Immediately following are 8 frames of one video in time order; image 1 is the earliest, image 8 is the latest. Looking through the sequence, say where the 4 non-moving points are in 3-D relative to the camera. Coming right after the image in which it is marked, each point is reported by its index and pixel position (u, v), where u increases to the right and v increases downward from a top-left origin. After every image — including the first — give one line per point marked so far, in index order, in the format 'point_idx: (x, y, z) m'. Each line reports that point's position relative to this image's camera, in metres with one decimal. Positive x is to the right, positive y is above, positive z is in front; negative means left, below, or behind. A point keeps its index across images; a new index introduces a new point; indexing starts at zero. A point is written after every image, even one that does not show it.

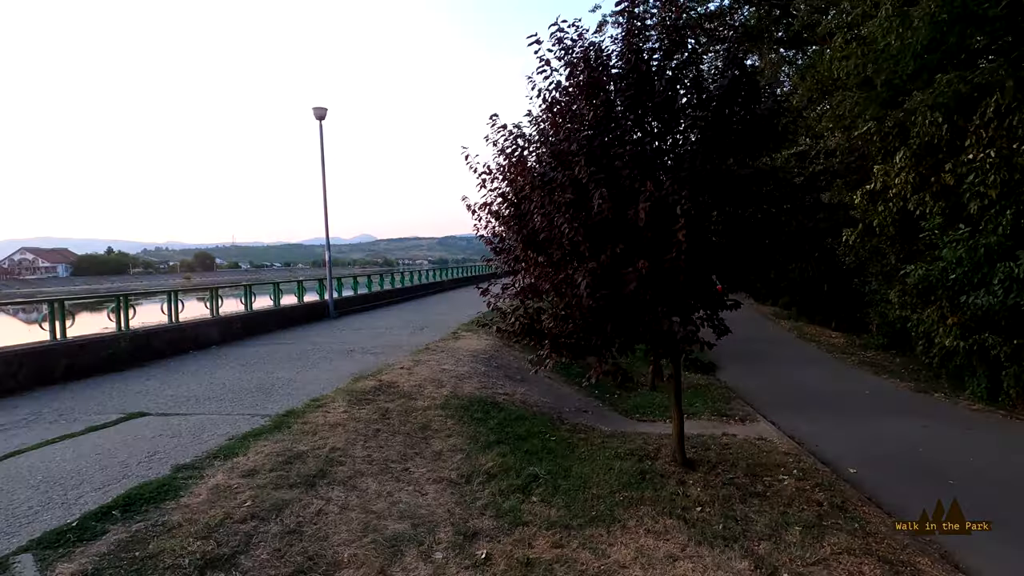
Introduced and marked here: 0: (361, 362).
0: (-2.4, -1.2, +8.5) m
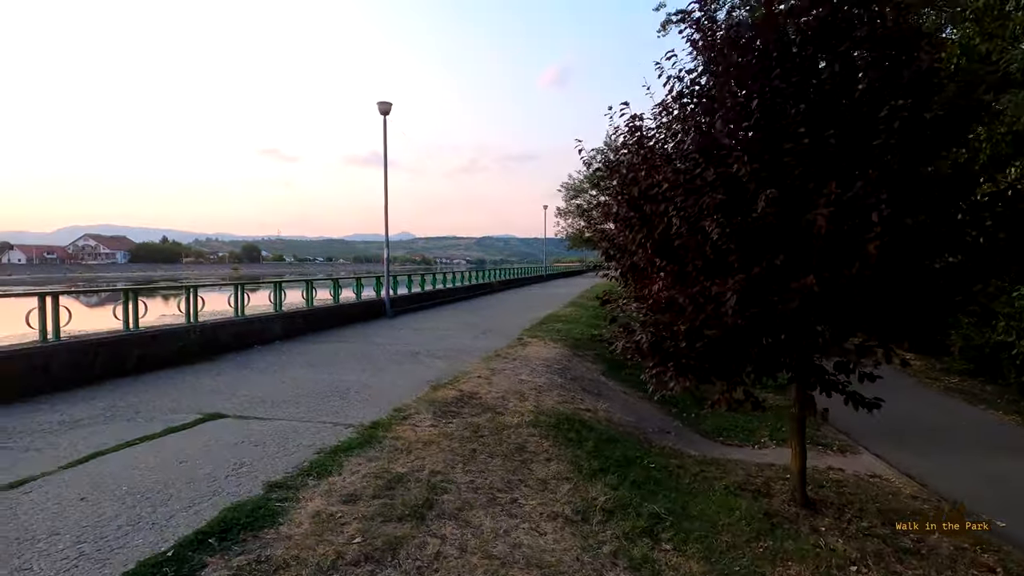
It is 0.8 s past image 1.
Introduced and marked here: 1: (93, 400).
0: (-1.2, -1.2, +8.0) m
1: (-4.7, -1.3, +6.0) m
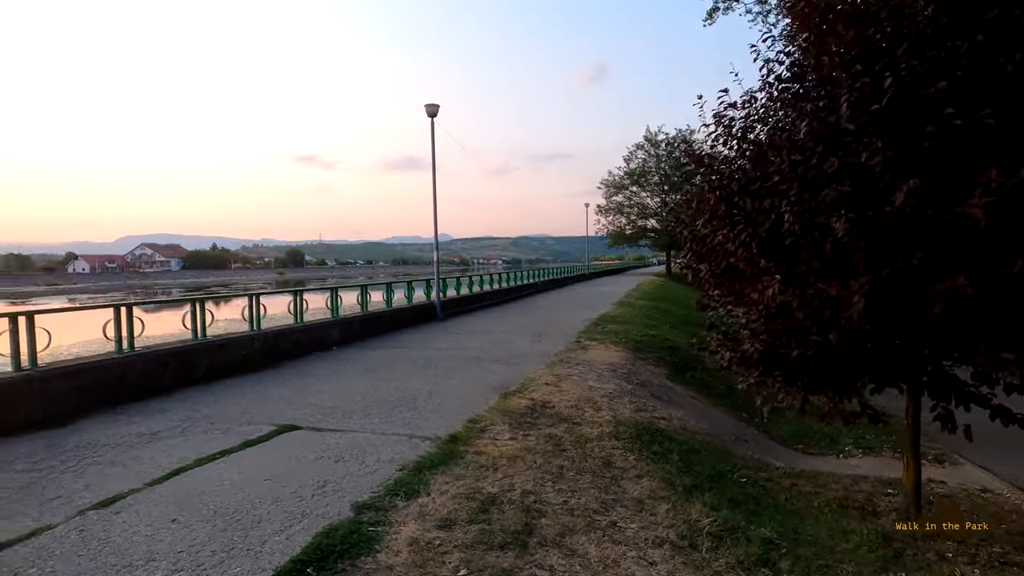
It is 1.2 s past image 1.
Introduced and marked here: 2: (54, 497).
0: (-0.2, -1.3, +7.8) m
1: (-3.9, -1.4, +6.1) m
2: (-3.3, -1.5, +3.8) m
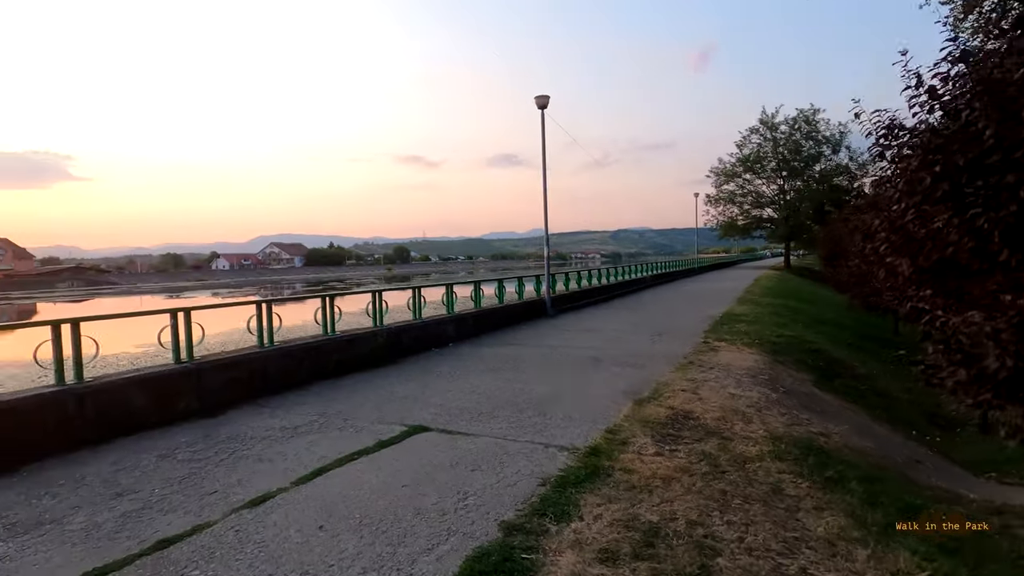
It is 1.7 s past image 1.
0: (+1.5, -1.2, +7.3) m
1: (-2.4, -1.4, +6.2) m
2: (-2.2, -1.5, +3.9) m
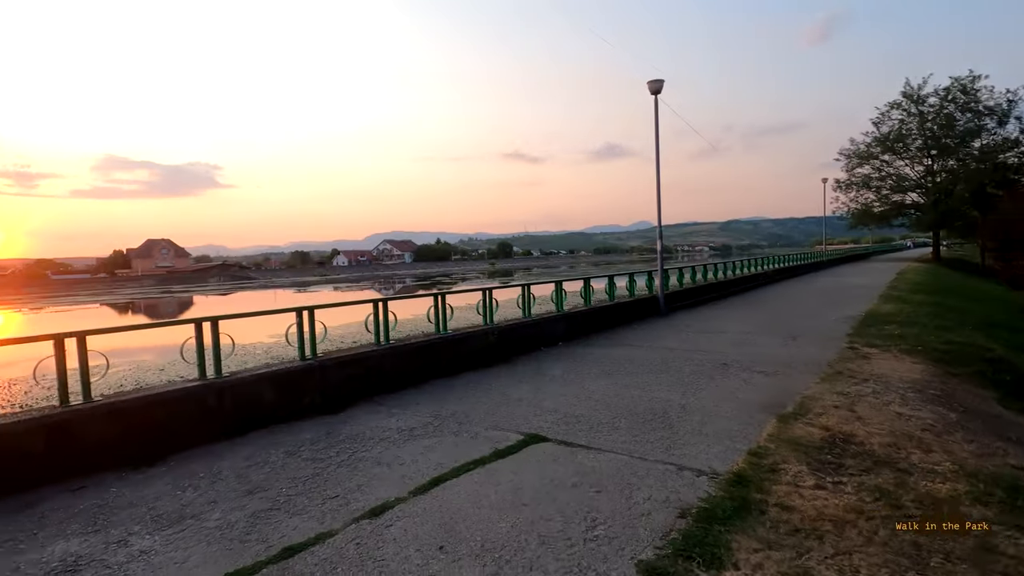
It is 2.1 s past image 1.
0: (+3.0, -1.2, +6.5) m
1: (-1.1, -1.4, +6.2) m
2: (-1.3, -1.5, +3.9) m
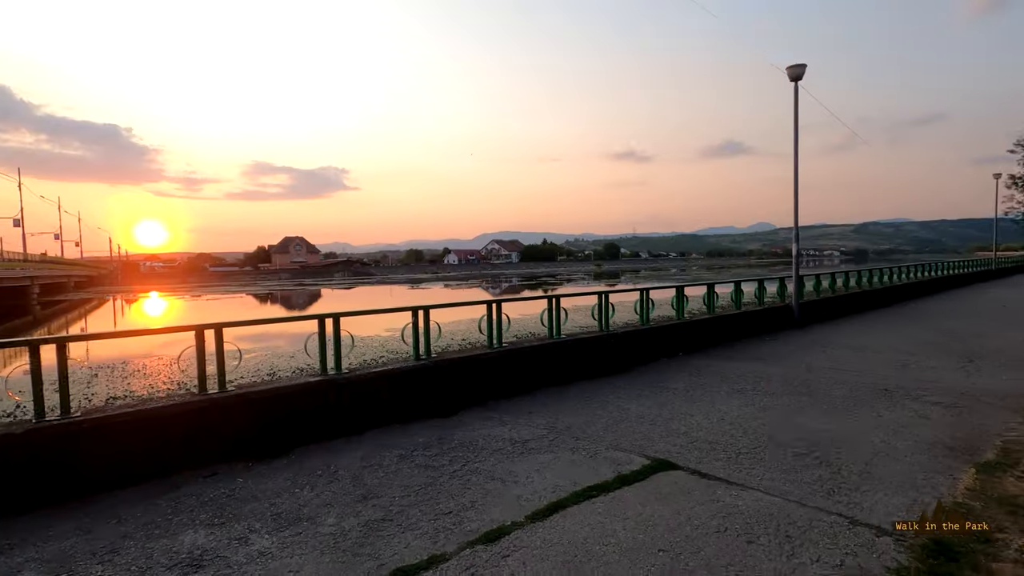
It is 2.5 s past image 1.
0: (+4.3, -1.3, +5.4) m
1: (+0.2, -1.4, +5.8) m
2: (-0.5, -1.5, +3.6) m
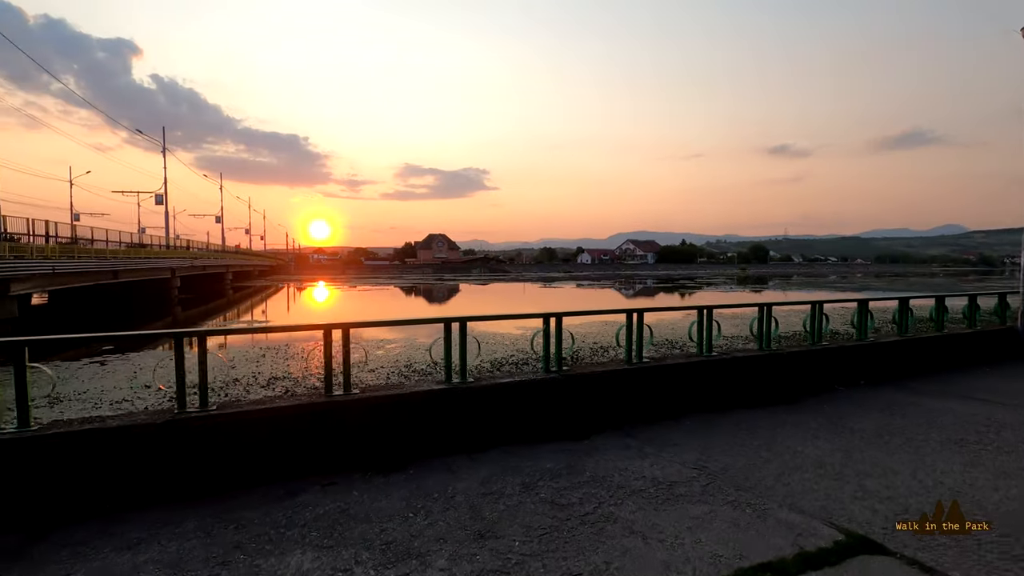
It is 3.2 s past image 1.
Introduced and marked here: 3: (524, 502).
0: (+5.3, -1.6, +3.5) m
1: (+1.6, -1.5, +4.9) m
2: (+0.3, -1.6, +3.0) m
3: (+0.1, -1.6, +3.9) m
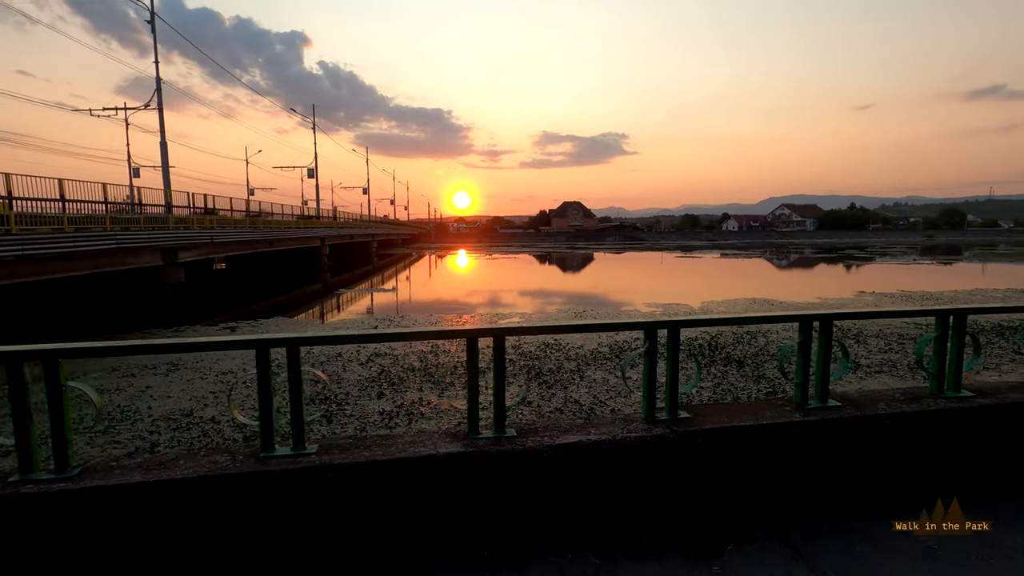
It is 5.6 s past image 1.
0: (+5.1, -1.8, 0.0) m
1: (+1.8, -1.5, +2.3) m
2: (+0.2, -1.7, +0.7) m
3: (+0.1, -1.6, +1.7) m
